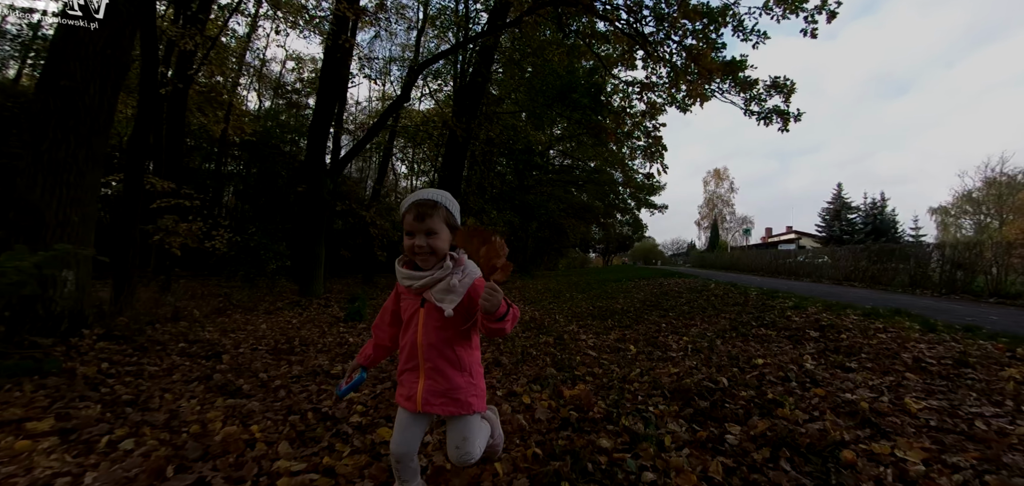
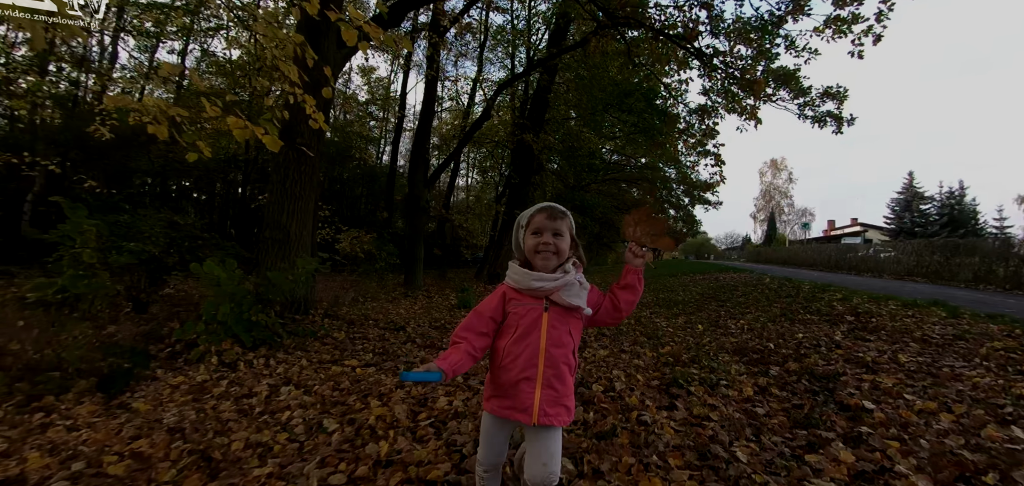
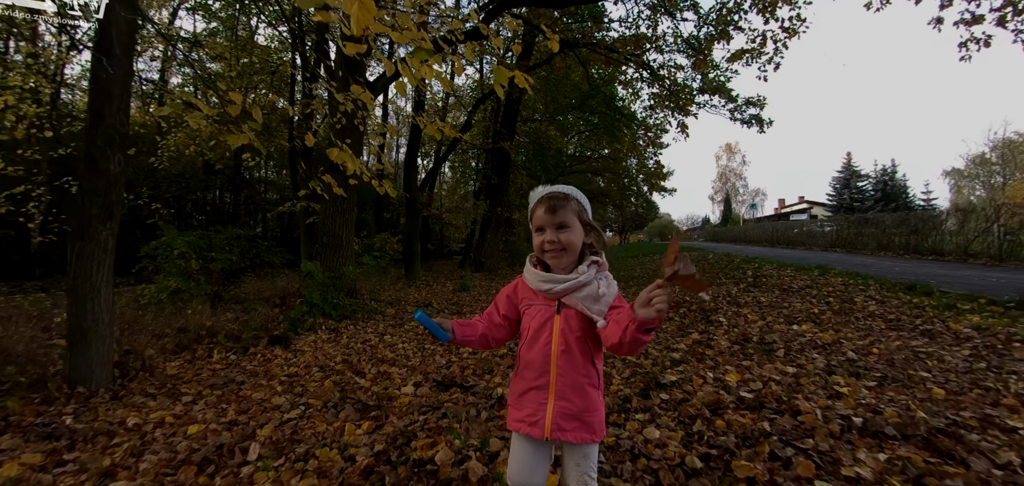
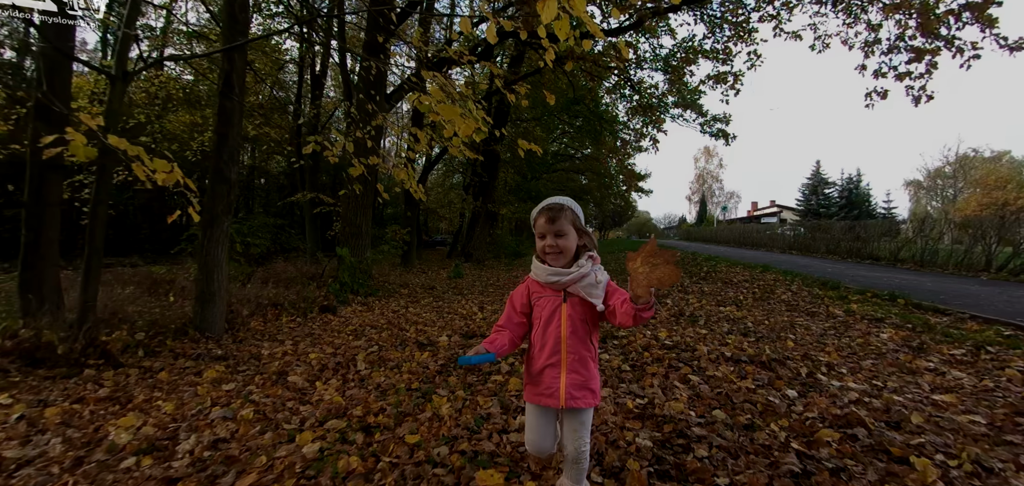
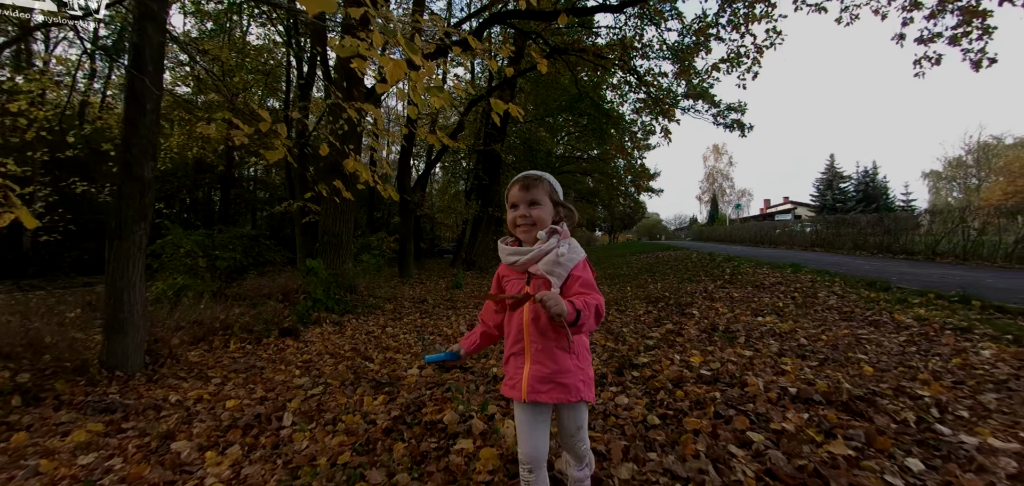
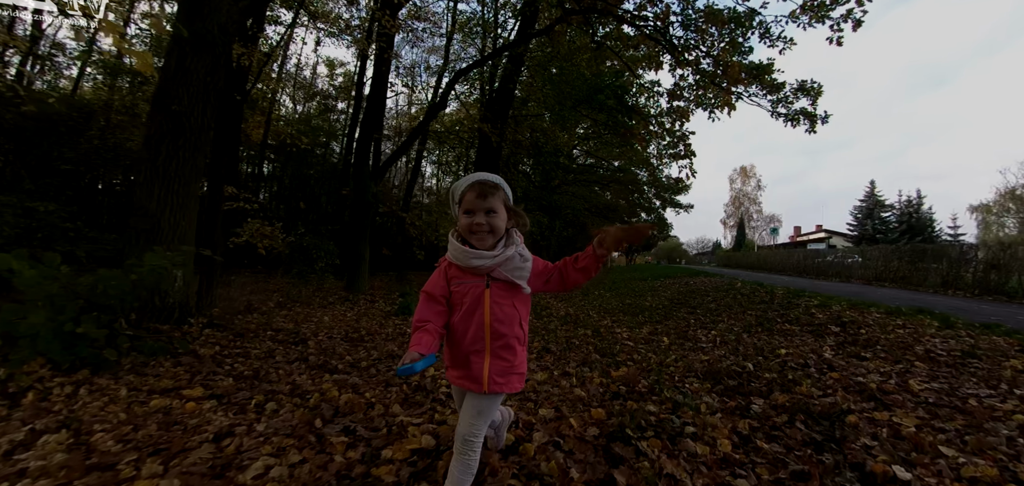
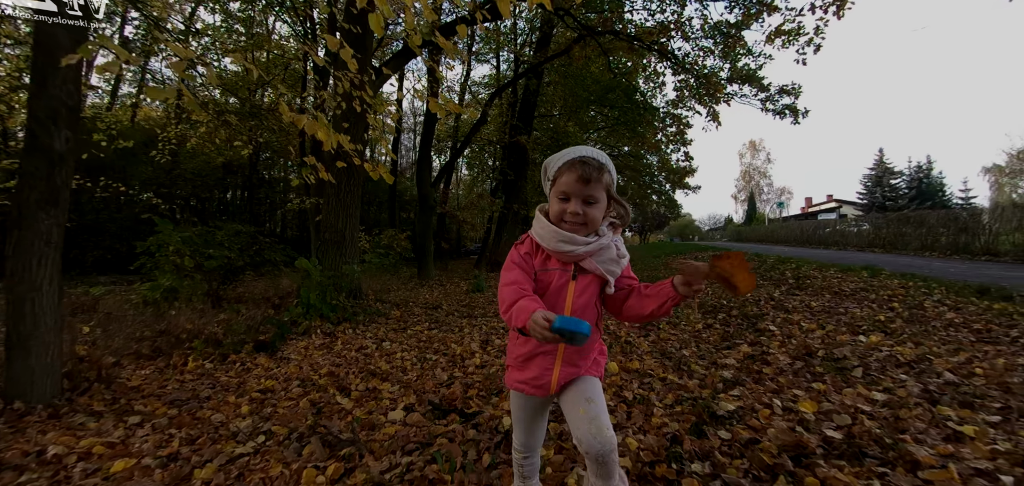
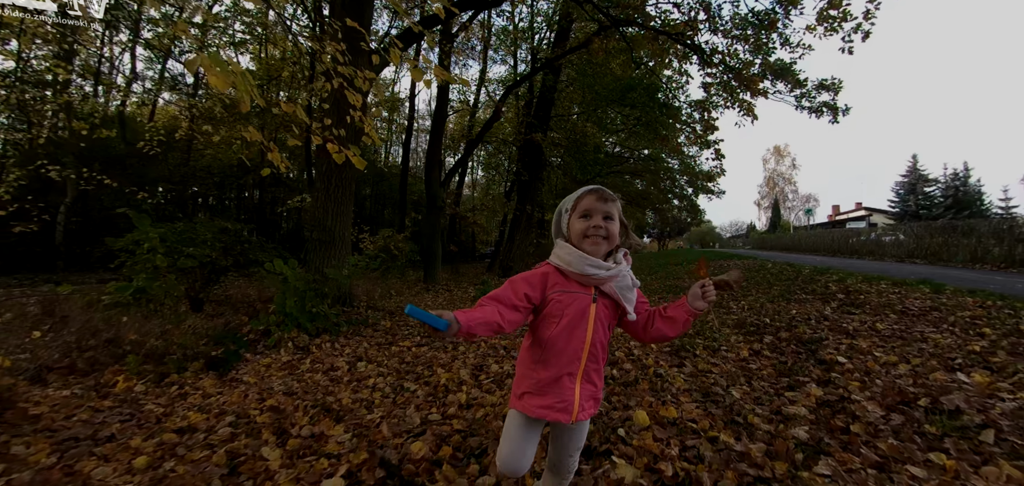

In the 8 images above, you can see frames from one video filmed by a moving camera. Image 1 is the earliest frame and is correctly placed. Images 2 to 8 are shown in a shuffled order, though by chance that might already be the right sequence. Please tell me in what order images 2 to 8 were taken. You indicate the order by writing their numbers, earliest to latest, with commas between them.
6, 2, 8, 7, 3, 5, 4
